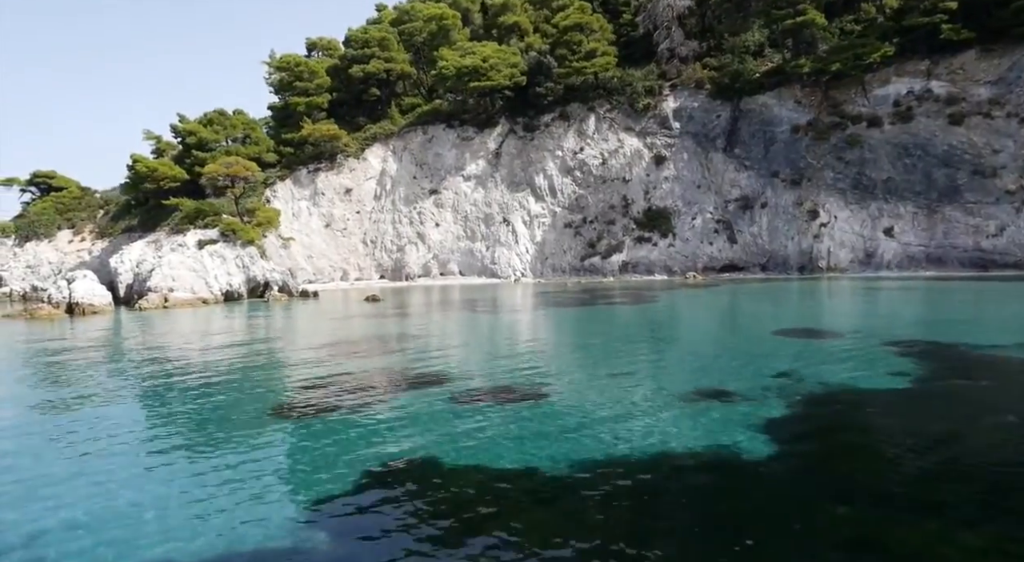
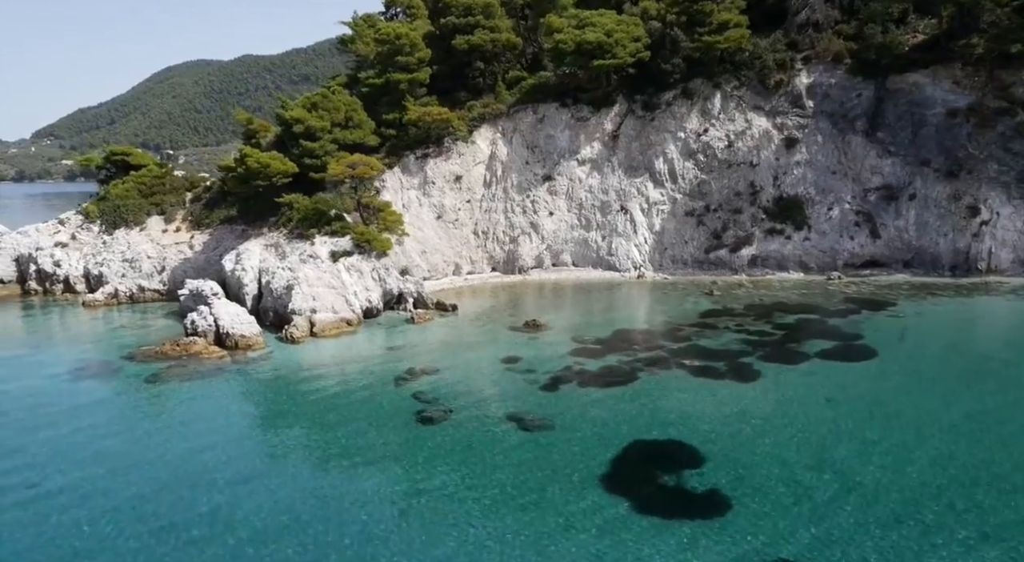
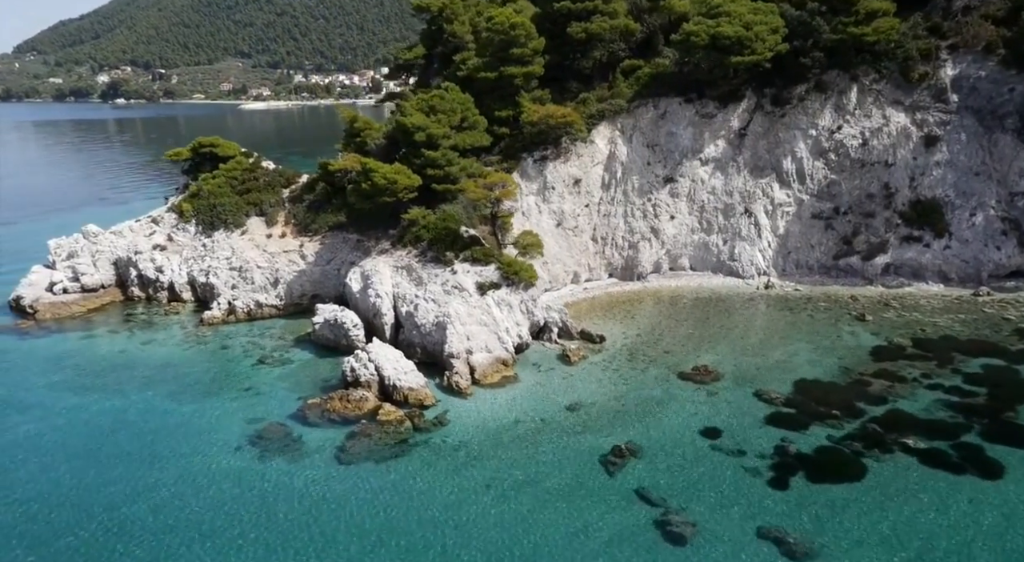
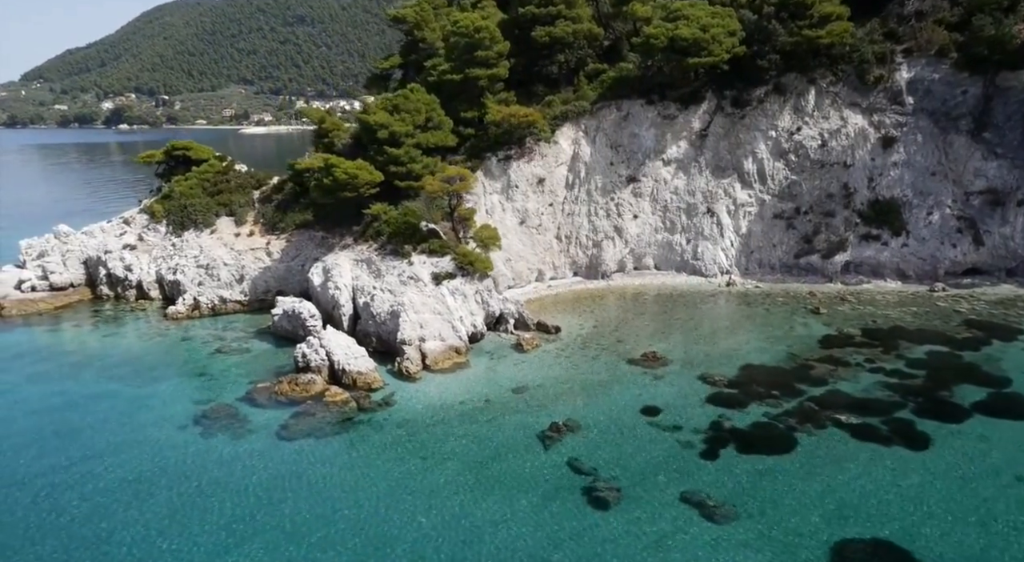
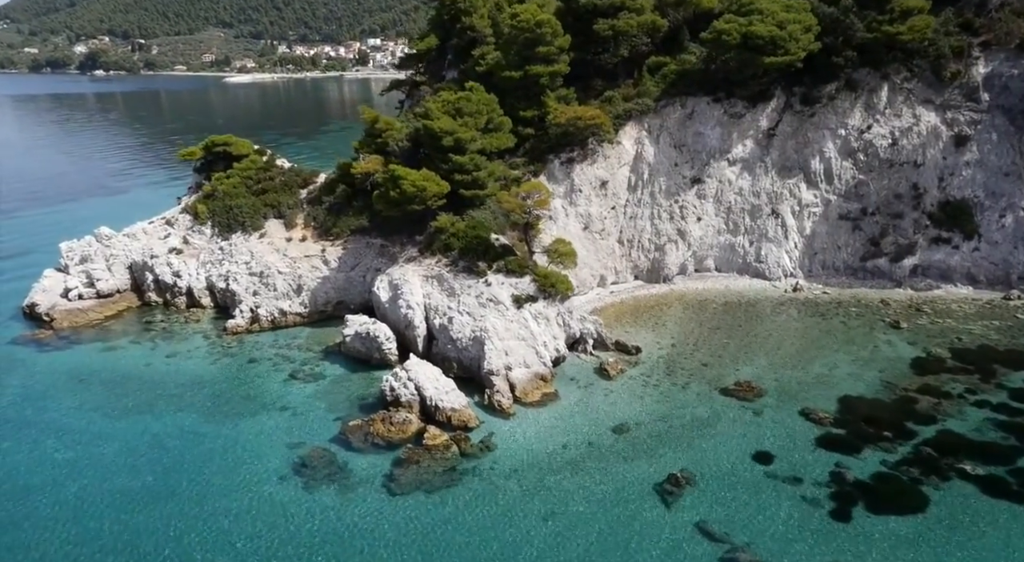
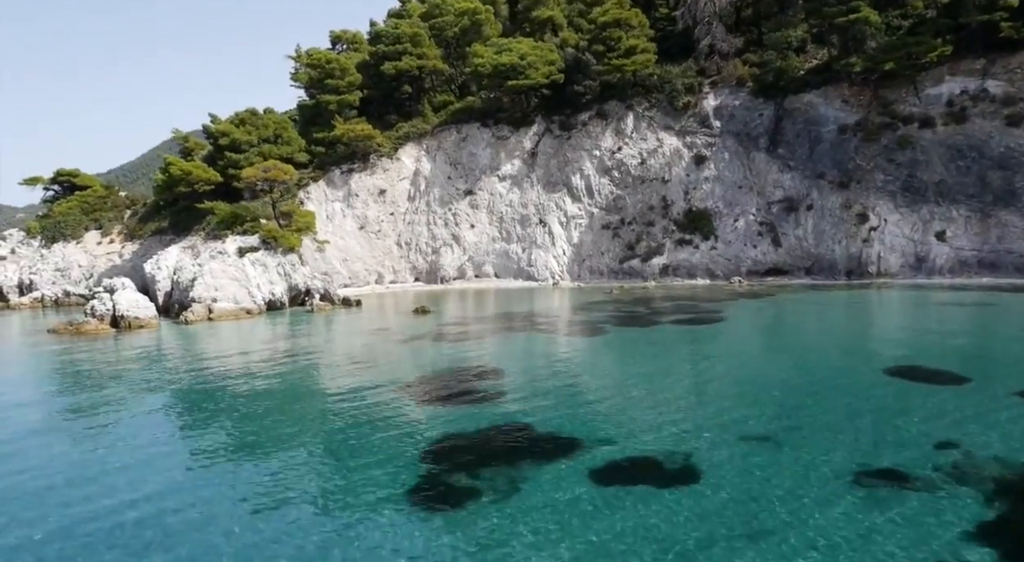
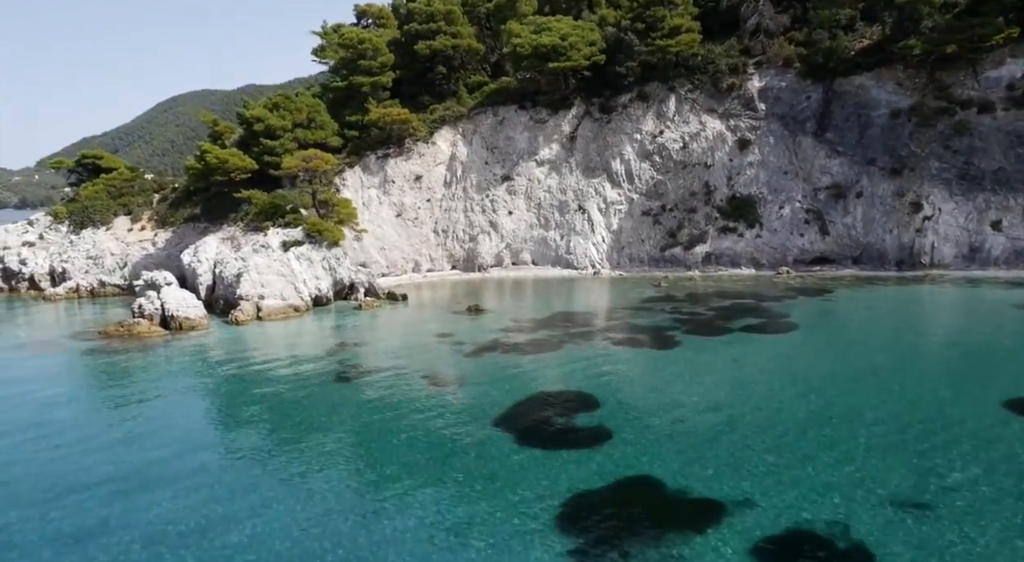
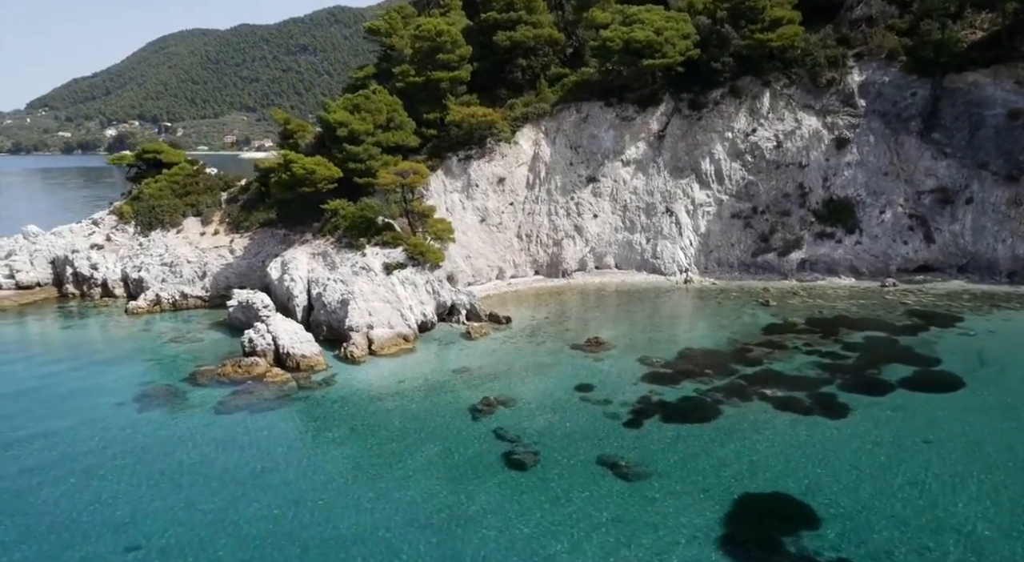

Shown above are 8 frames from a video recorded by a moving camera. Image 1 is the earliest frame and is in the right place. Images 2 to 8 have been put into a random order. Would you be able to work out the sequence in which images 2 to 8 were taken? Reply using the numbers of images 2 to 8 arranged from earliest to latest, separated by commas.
6, 7, 2, 8, 4, 3, 5
